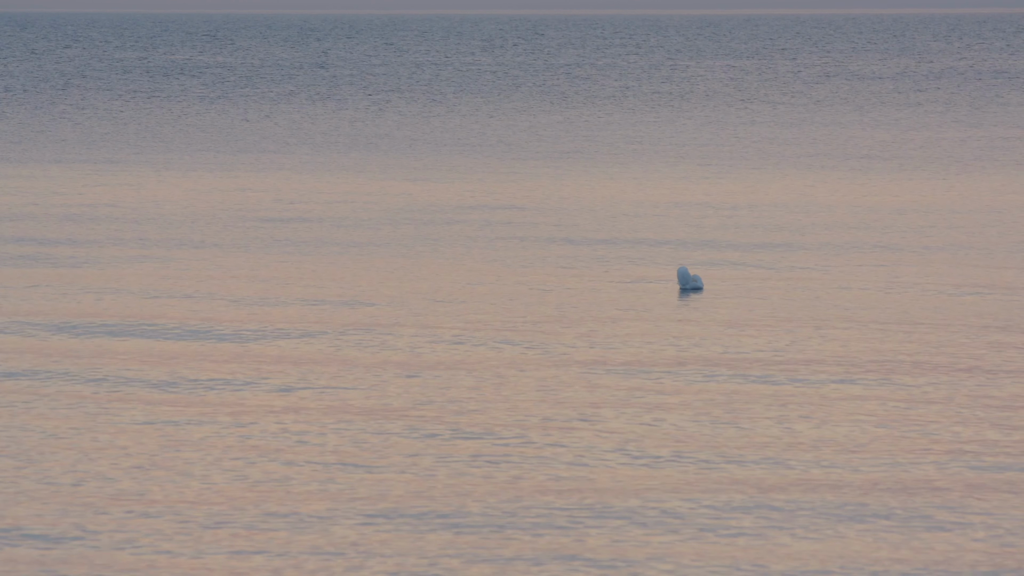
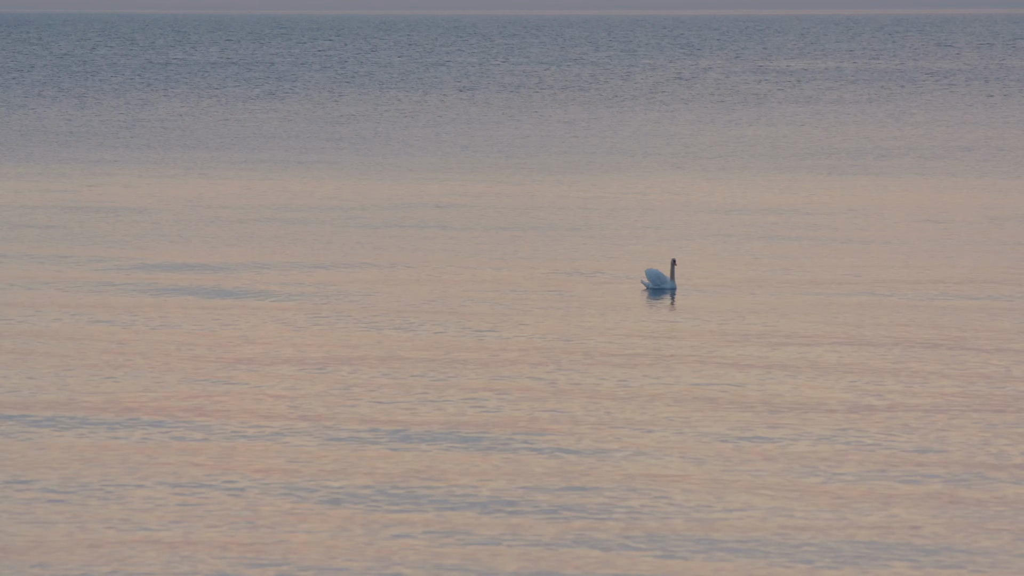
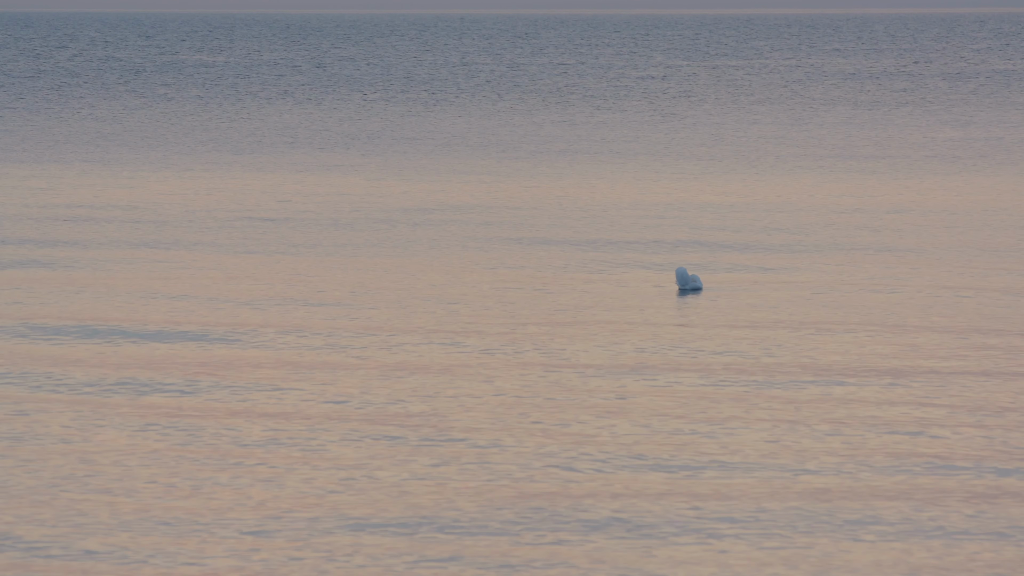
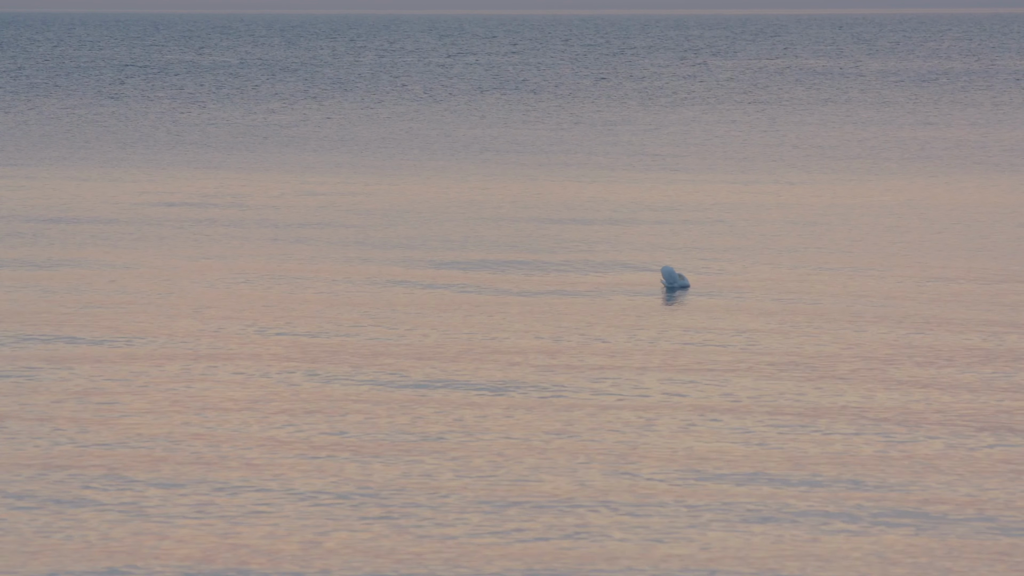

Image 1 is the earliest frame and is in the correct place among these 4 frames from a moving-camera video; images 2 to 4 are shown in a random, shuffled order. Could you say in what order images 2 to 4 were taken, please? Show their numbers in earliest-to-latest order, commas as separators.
3, 4, 2
